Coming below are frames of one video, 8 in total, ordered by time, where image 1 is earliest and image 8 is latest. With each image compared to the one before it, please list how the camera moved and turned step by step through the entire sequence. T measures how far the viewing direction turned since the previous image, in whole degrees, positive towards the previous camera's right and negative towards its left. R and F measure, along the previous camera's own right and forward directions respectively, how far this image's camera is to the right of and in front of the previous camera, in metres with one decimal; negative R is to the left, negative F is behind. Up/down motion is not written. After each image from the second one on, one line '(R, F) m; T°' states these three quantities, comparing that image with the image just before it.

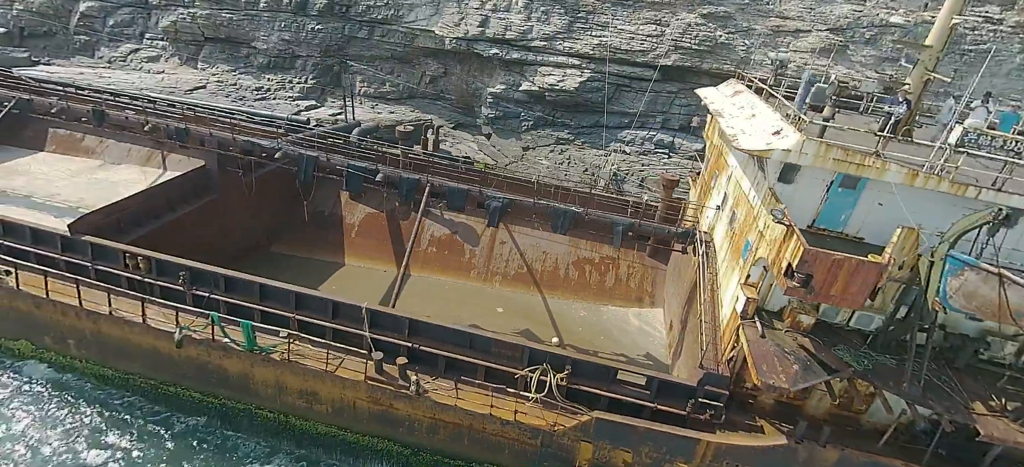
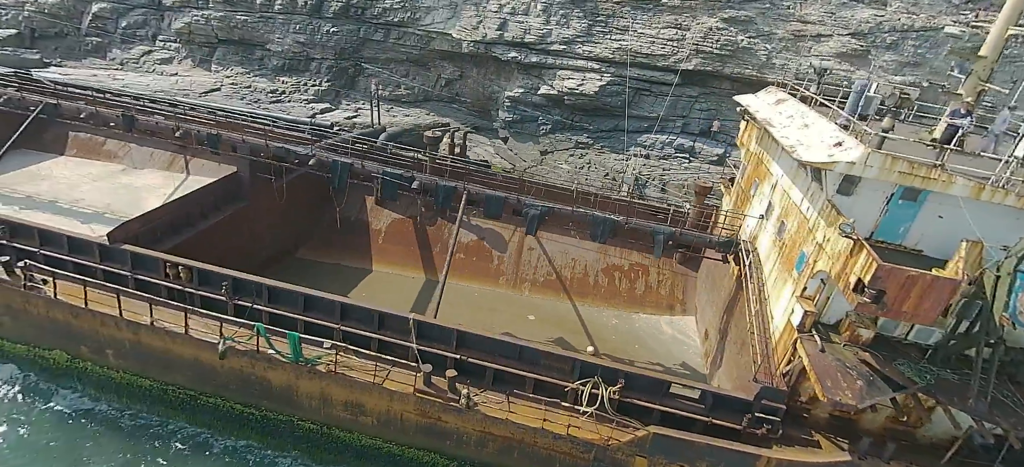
(-0.7, +0.1) m; 0°
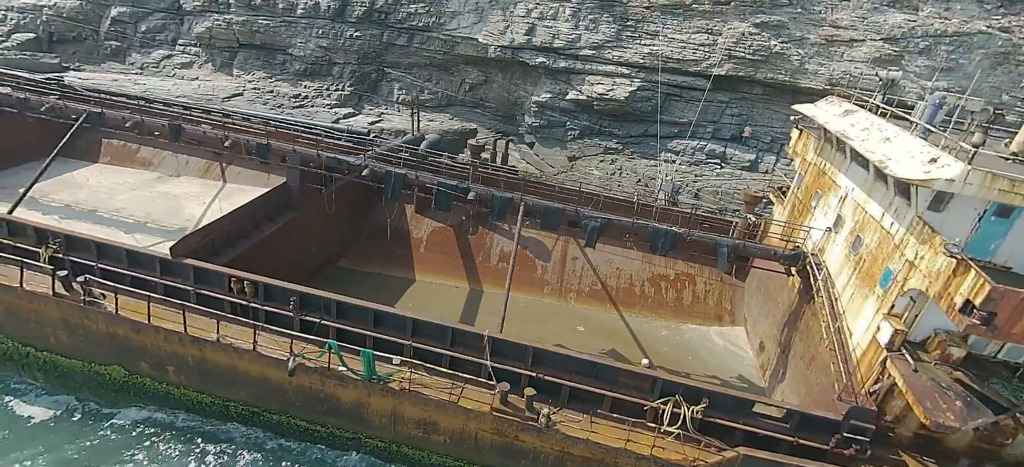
(-1.0, +0.1) m; 0°
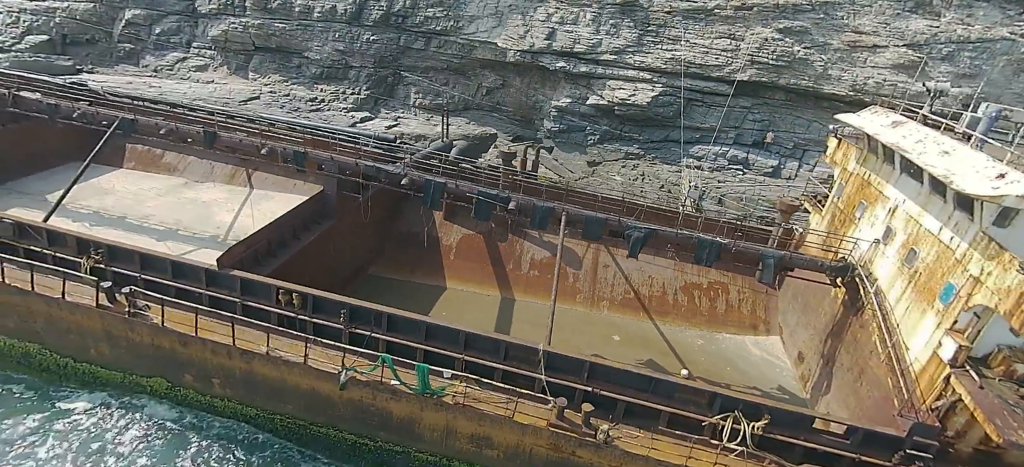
(-0.7, +0.1) m; 0°
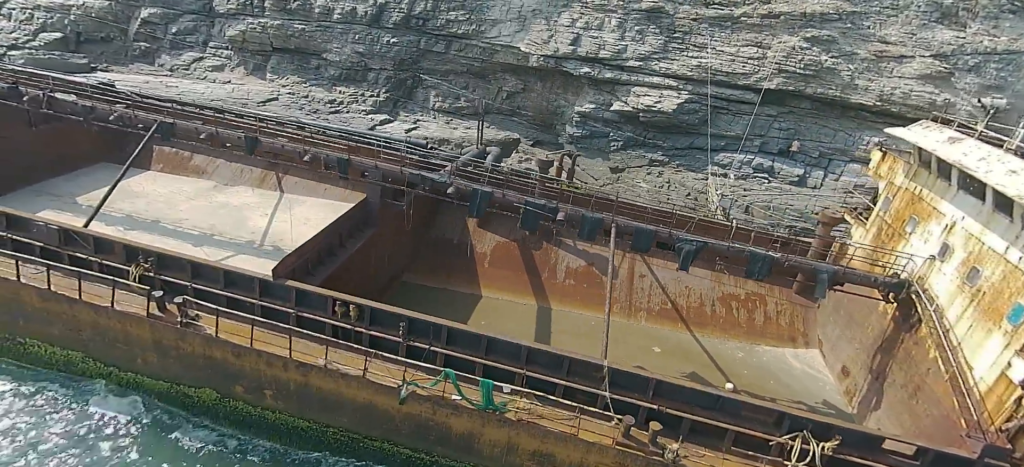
(-0.9, +0.1) m; 0°
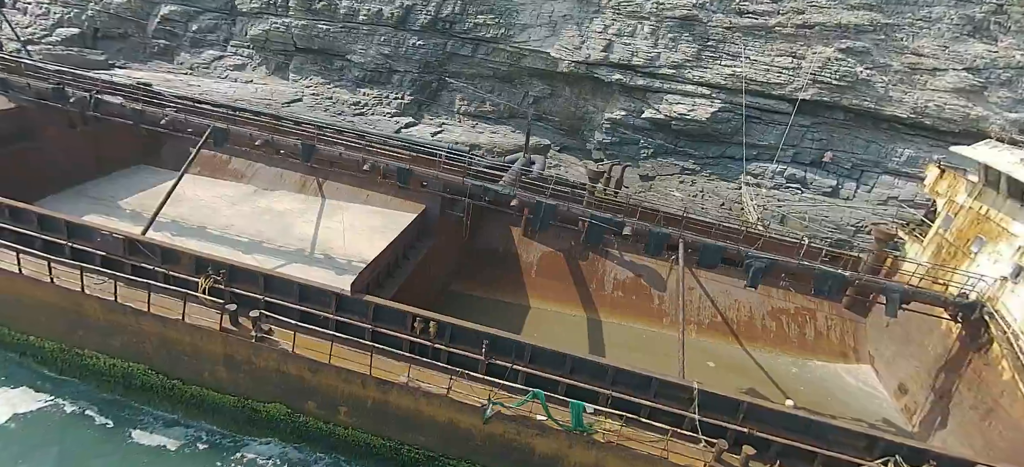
(-1.2, +0.1) m; +1°
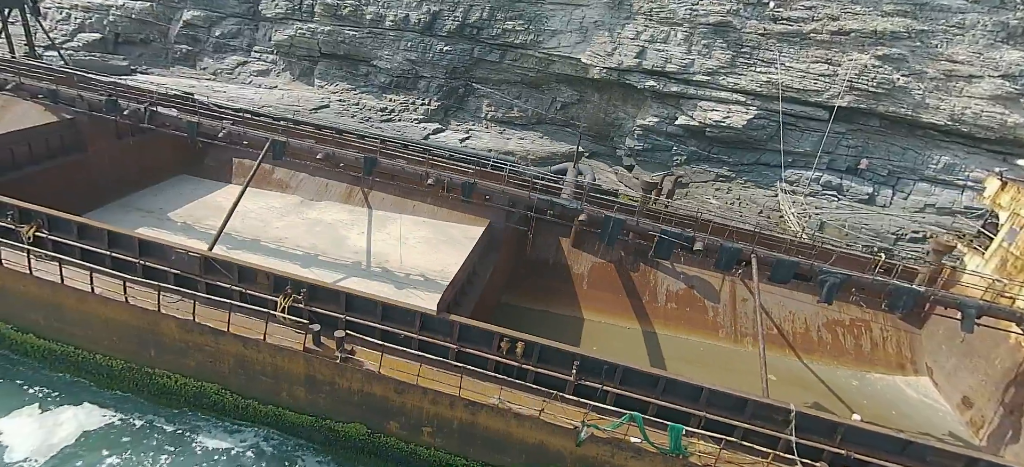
(-1.2, +0.1) m; 0°
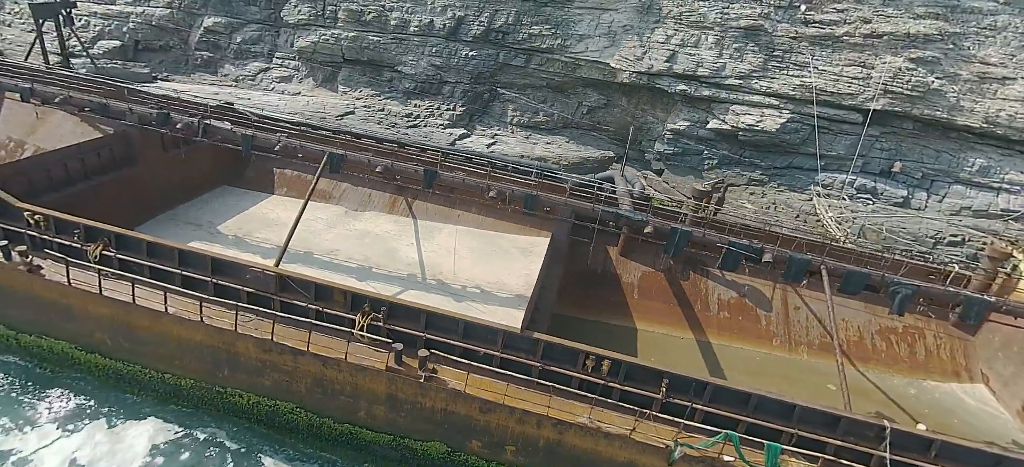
(-1.2, +0.1) m; 0°
